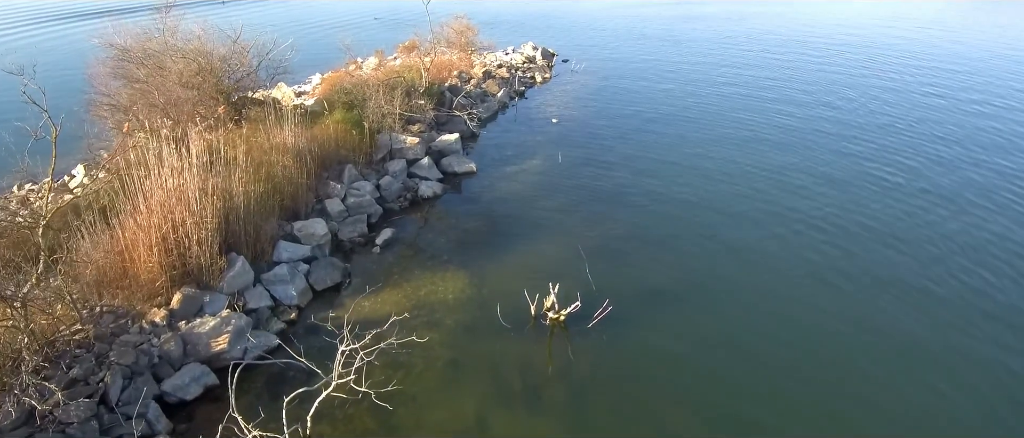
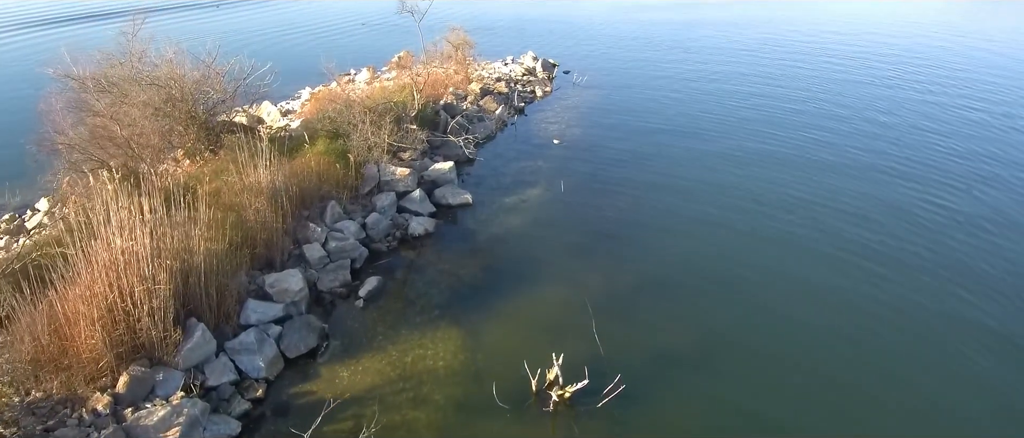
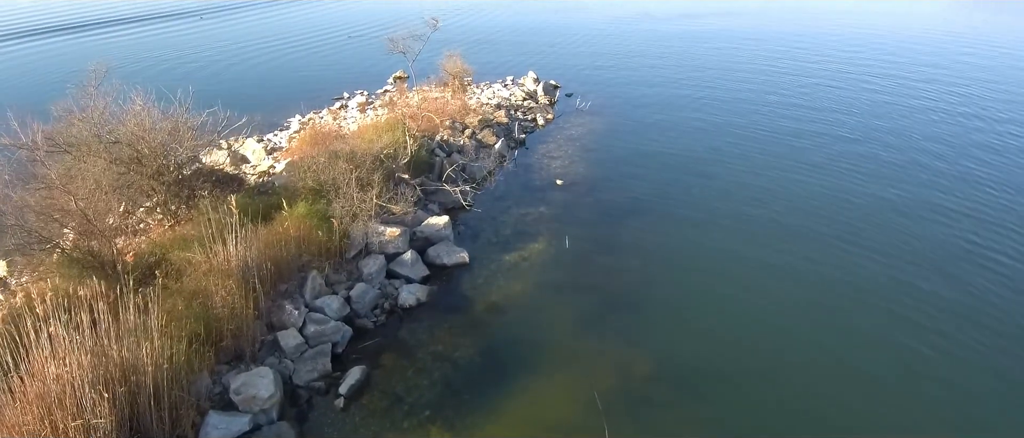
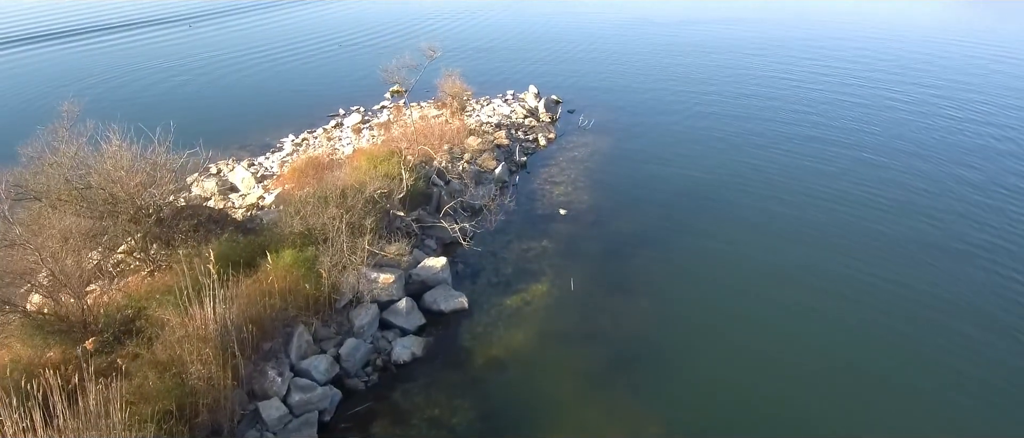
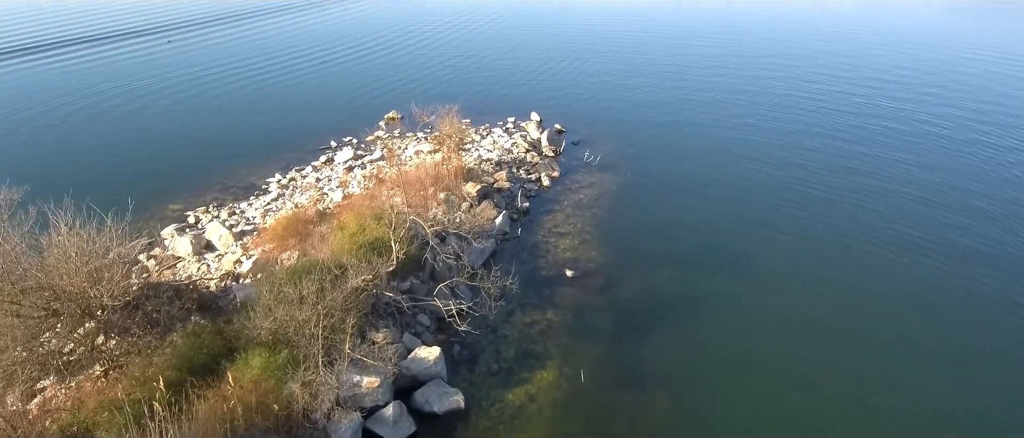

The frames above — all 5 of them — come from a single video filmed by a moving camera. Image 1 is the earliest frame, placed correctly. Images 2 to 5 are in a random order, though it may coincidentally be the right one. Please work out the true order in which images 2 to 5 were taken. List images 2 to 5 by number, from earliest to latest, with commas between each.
2, 3, 4, 5
